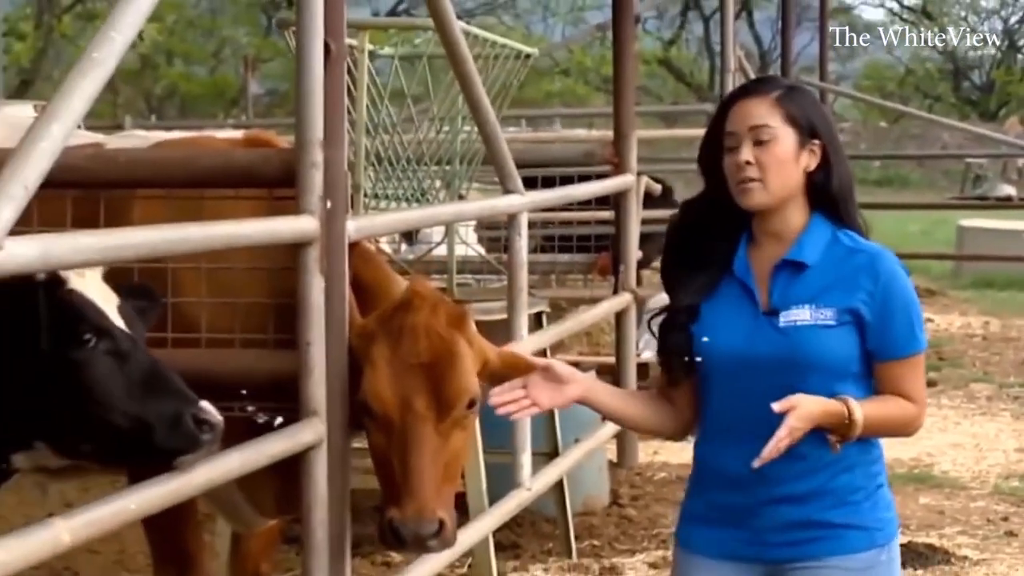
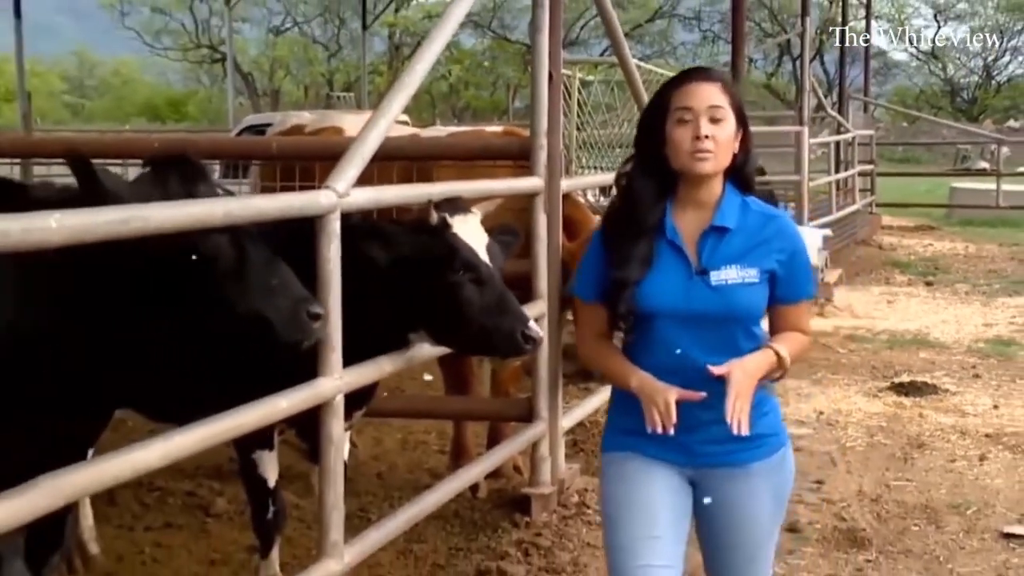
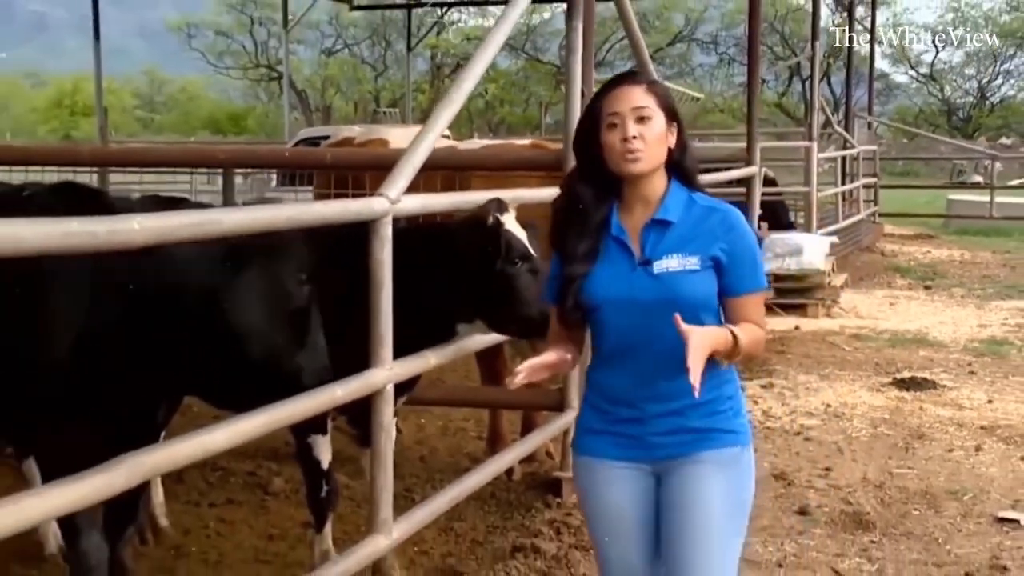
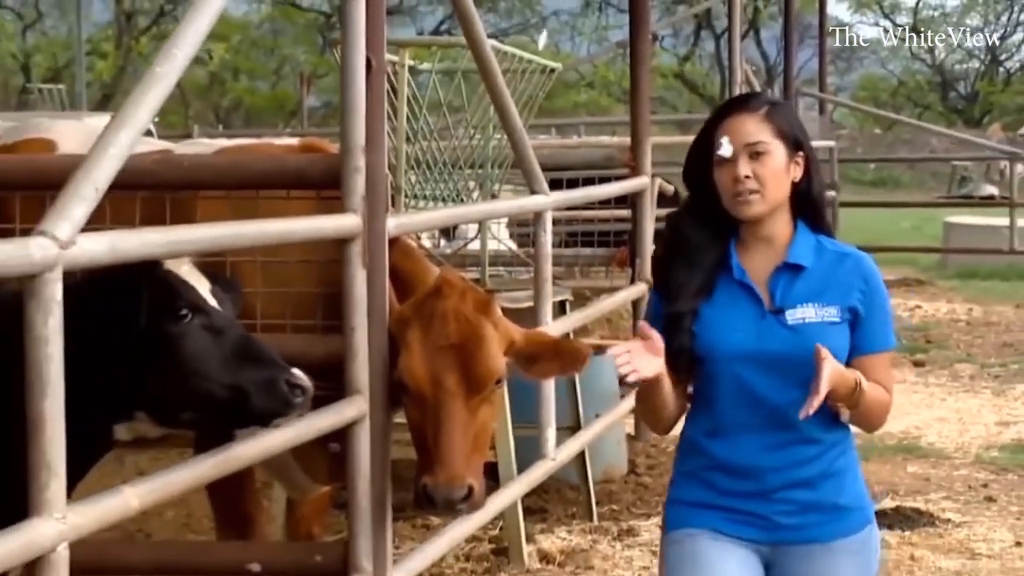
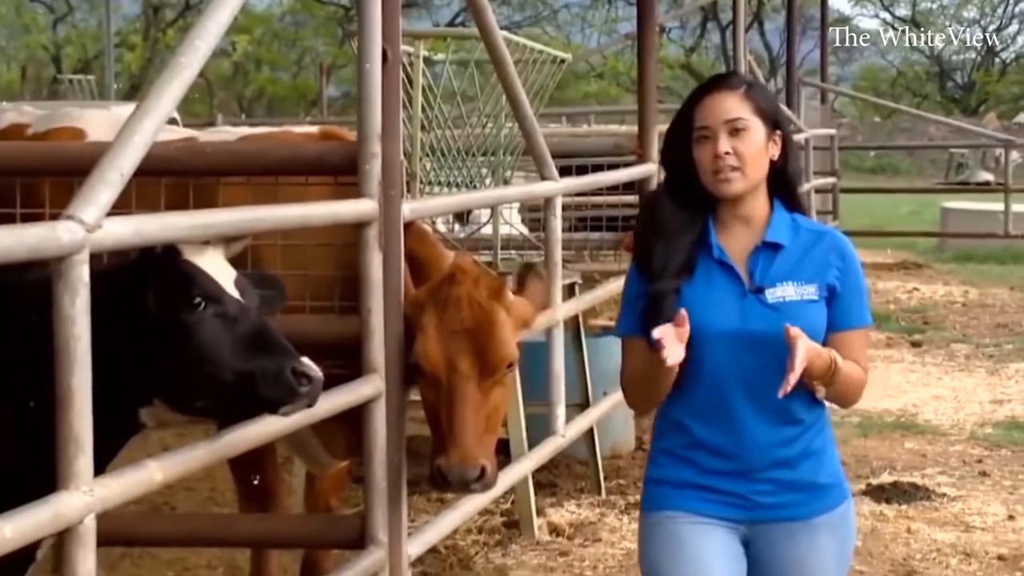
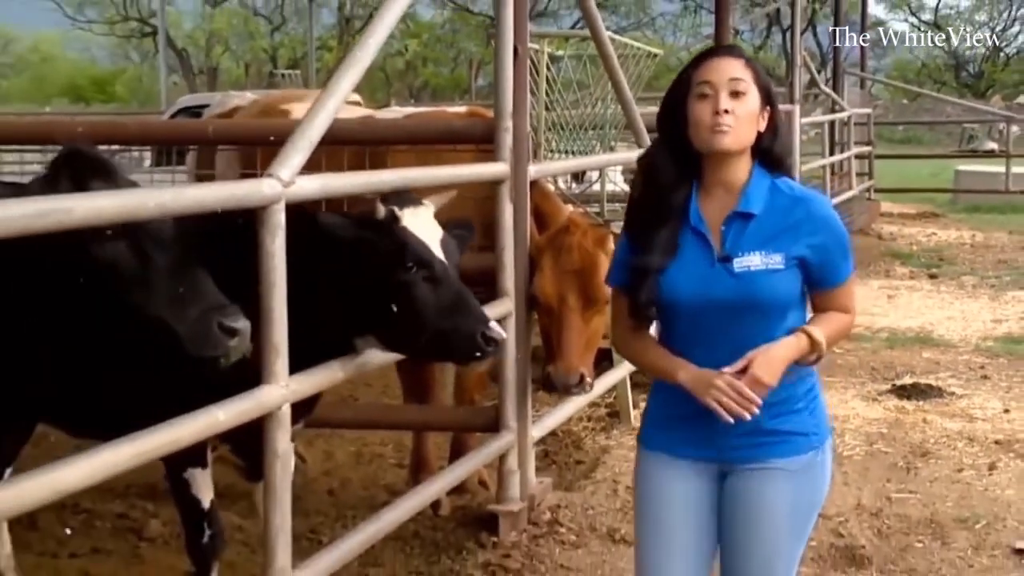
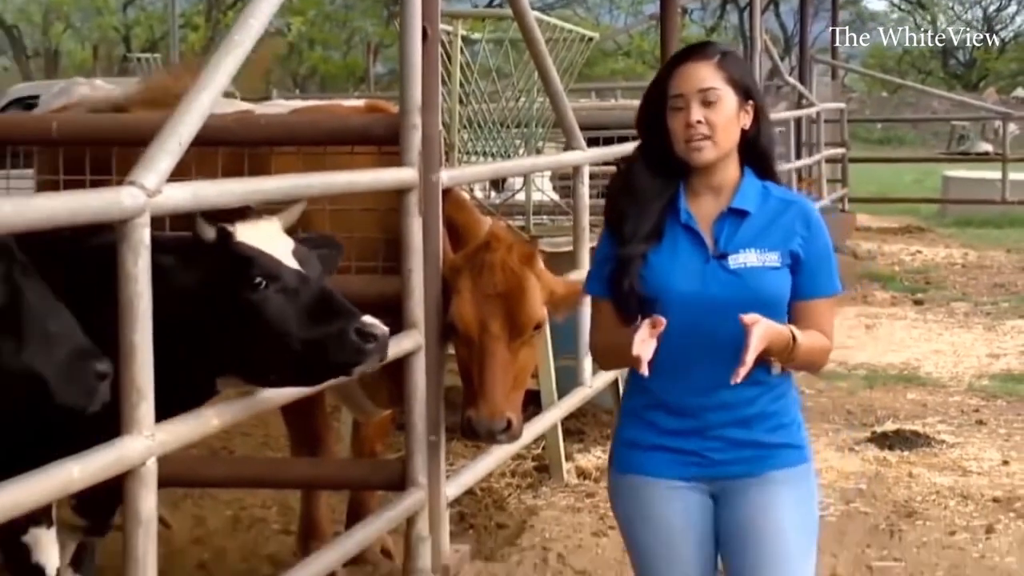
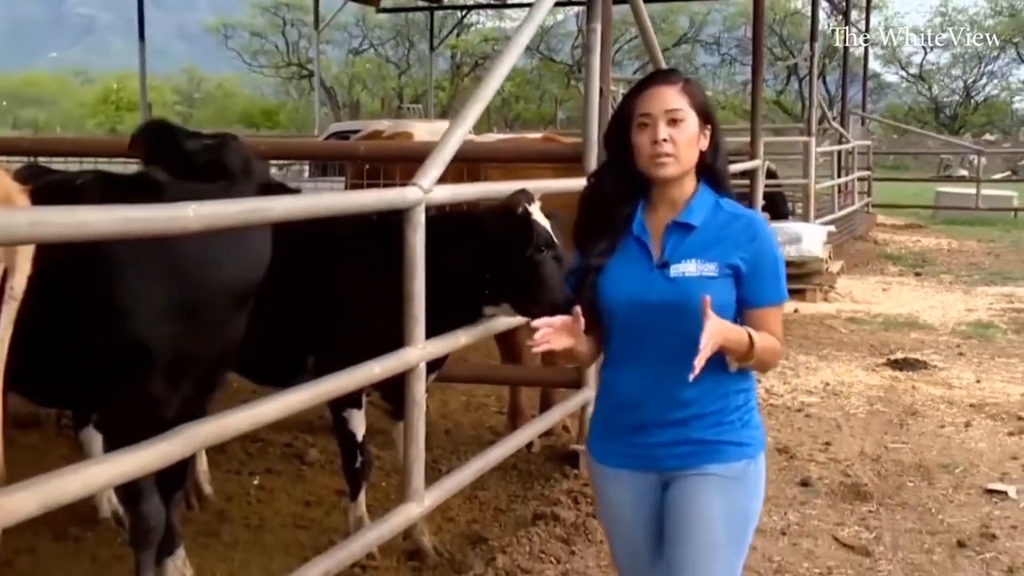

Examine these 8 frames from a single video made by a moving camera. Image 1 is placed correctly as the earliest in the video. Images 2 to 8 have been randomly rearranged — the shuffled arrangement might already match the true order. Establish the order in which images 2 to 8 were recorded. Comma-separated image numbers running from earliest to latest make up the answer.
4, 5, 7, 6, 2, 3, 8
